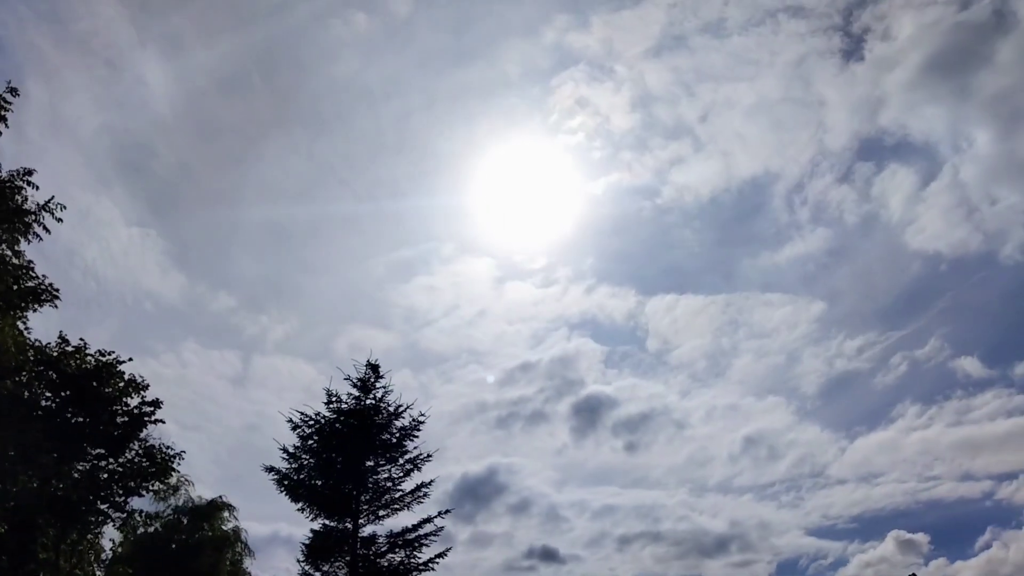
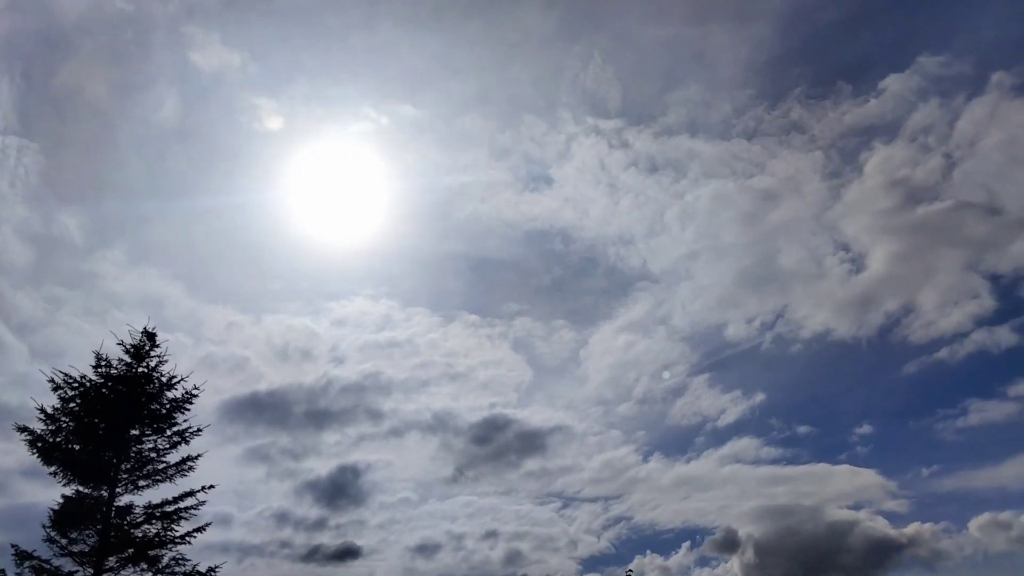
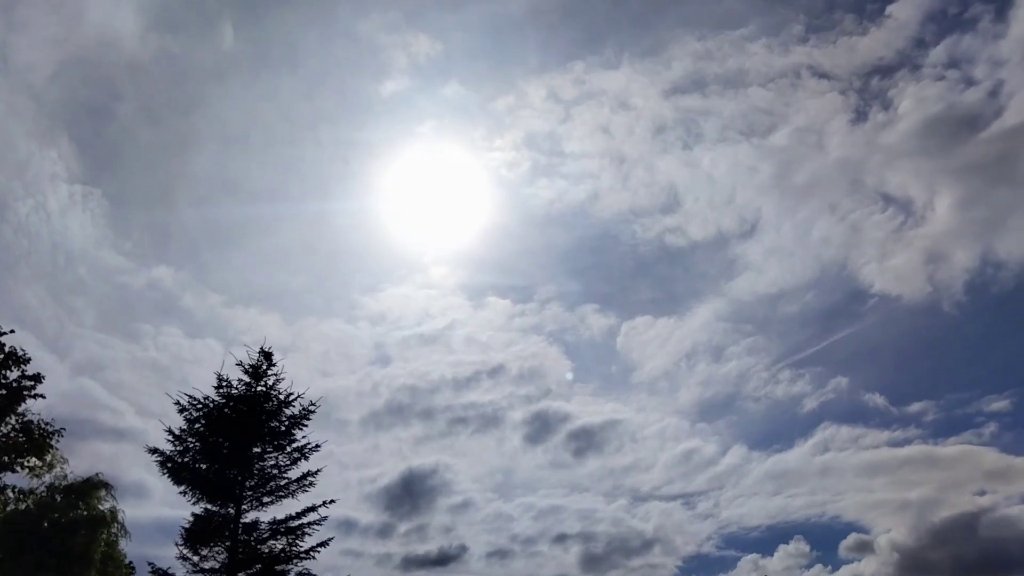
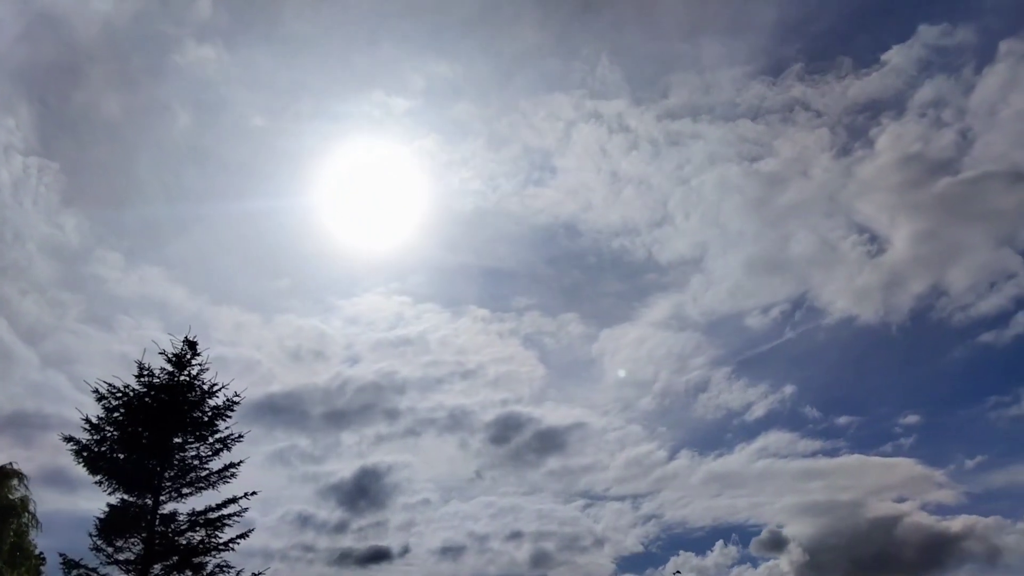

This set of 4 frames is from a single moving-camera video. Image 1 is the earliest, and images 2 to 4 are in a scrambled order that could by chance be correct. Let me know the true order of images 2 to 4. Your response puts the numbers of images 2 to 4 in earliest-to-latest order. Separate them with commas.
3, 4, 2
